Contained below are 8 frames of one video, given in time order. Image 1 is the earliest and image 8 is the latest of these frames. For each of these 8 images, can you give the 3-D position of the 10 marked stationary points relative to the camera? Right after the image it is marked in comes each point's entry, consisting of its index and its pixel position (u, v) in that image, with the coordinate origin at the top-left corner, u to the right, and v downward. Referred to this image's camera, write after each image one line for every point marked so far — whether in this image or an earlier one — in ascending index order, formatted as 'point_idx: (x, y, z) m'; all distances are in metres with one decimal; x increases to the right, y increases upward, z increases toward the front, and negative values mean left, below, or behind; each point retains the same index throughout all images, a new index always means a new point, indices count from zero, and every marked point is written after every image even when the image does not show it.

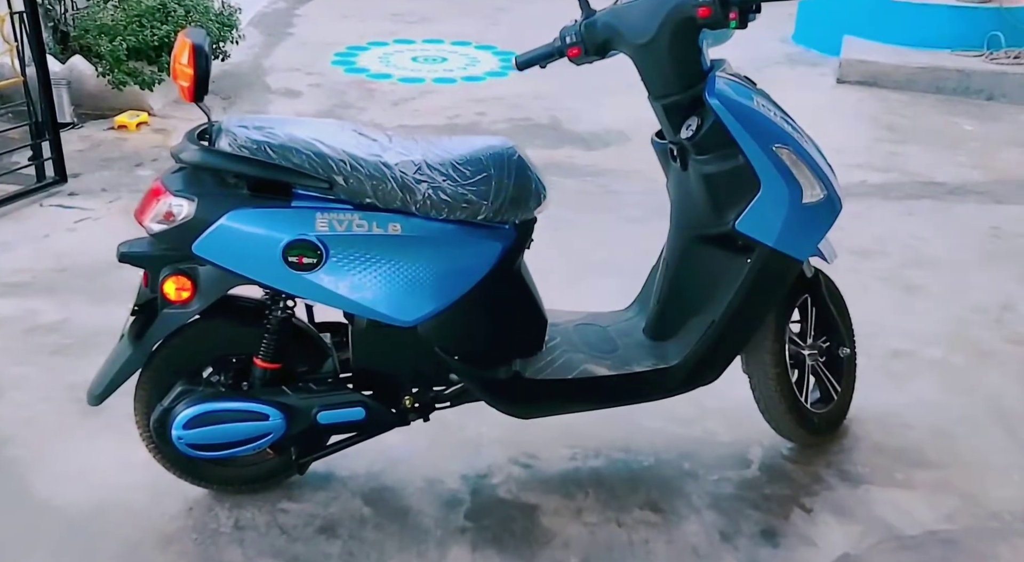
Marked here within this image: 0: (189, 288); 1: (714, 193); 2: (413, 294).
0: (-0.6, 0.0, +2.3) m
1: (+0.4, +0.2, +2.5) m
2: (-0.2, 0.0, +2.3) m
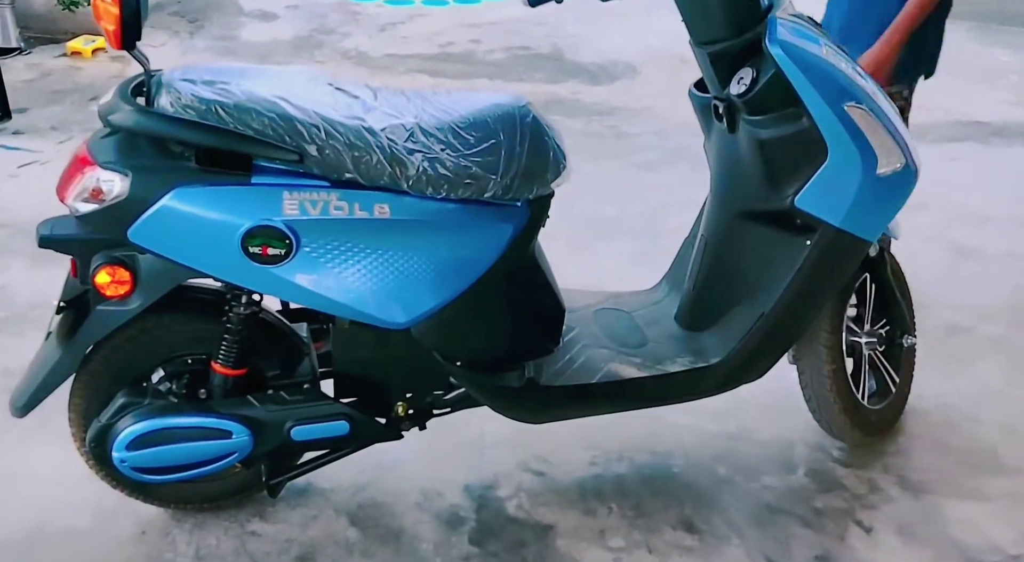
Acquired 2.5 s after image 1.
0: (-0.6, 0.0, +1.9) m
1: (+0.5, +0.2, +2.1) m
2: (-0.2, 0.0, +1.9) m
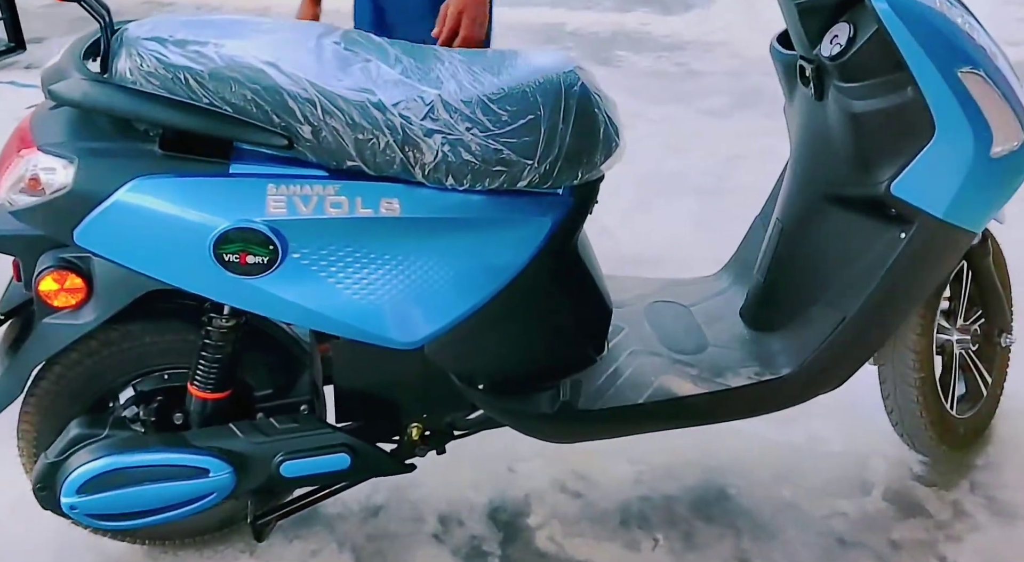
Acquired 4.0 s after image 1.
0: (-0.6, 0.0, +1.6) m
1: (+0.5, +0.2, +1.7) m
2: (-0.1, 0.0, +1.5) m
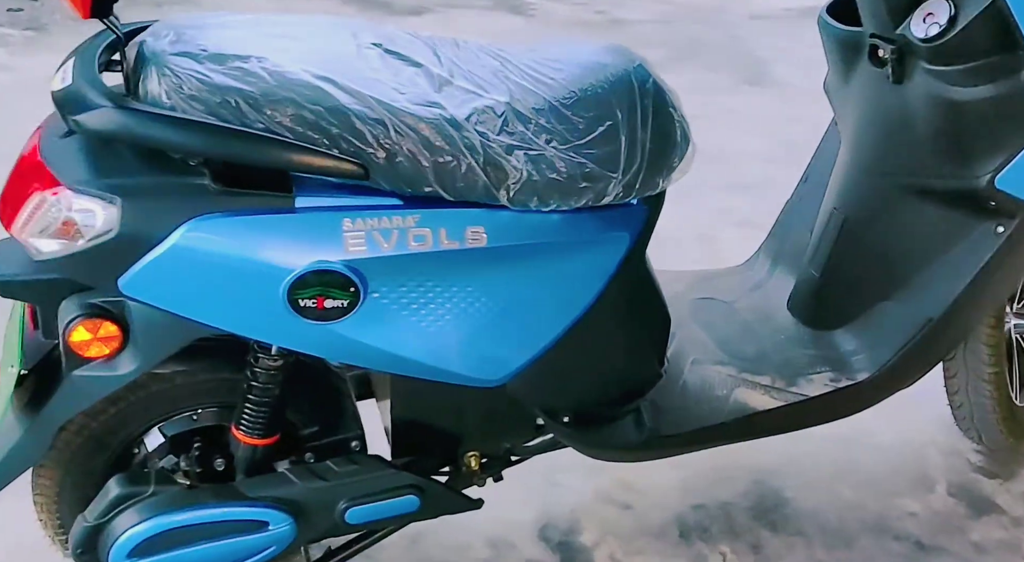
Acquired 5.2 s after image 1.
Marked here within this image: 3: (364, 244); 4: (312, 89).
0: (-0.5, -0.1, +1.4) m
1: (+0.6, +0.2, +1.6) m
2: (0.0, -0.1, +1.4) m
3: (-0.2, 0.0, +1.3) m
4: (-0.2, +0.2, +1.3) m
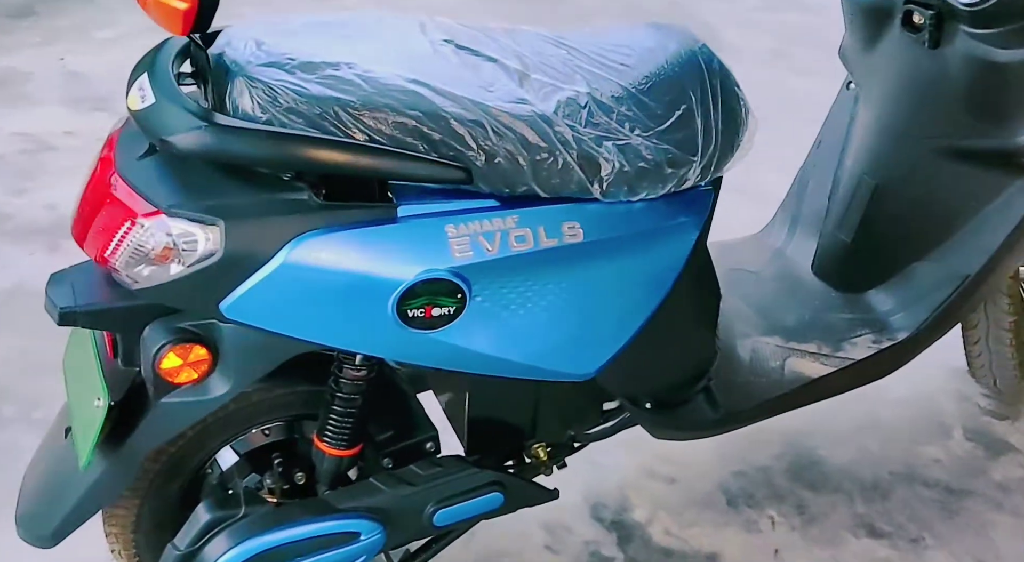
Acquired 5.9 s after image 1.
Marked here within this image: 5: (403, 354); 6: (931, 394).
0: (-0.3, -0.1, +1.3) m
1: (+0.7, +0.3, +1.7) m
2: (+0.1, -0.1, +1.4) m
3: (0.0, 0.0, +1.3) m
4: (-0.1, +0.2, +1.3) m
5: (-0.1, -0.1, +1.3) m
6: (+0.8, -0.2, +2.2) m
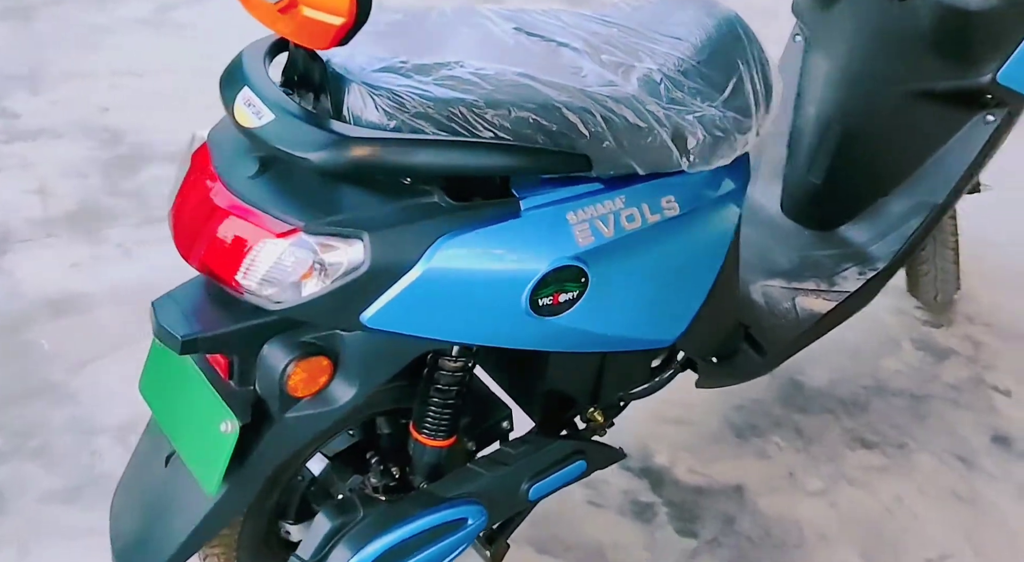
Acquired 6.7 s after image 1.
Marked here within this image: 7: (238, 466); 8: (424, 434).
0: (-0.2, -0.1, +1.3) m
1: (+0.7, +0.4, +1.8) m
2: (+0.2, 0.0, +1.5) m
3: (+0.1, +0.1, +1.3) m
4: (0.0, +0.2, +1.3) m
5: (0.0, -0.1, +1.3) m
6: (+0.7, -0.1, +2.4) m
7: (-0.3, -0.2, +1.3) m
8: (-0.1, -0.2, +1.5) m
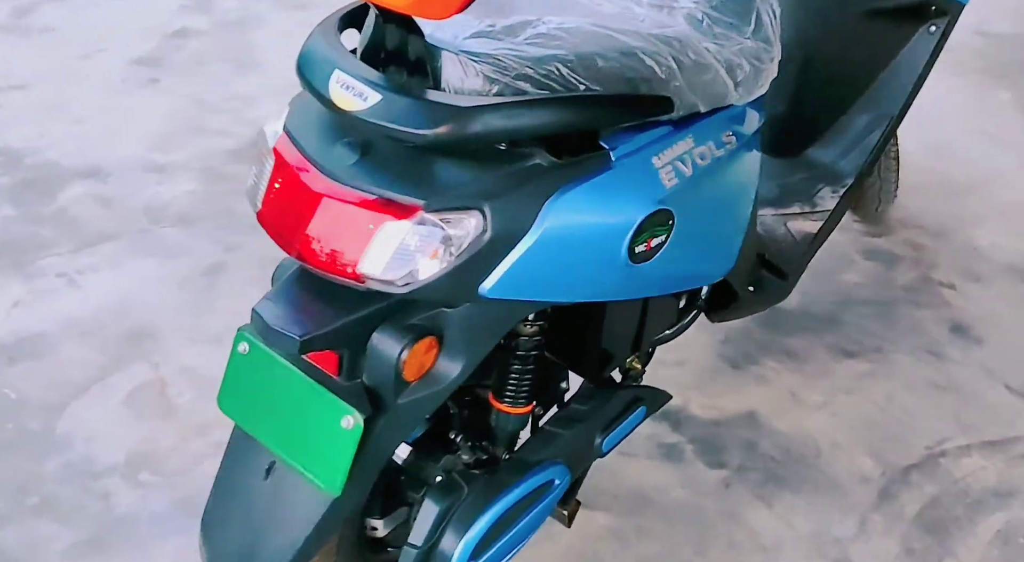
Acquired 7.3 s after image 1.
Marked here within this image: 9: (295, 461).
0: (-0.1, -0.1, +1.3) m
1: (+0.6, +0.5, +1.9) m
2: (+0.3, +0.1, +1.5) m
3: (+0.2, +0.1, +1.3) m
4: (+0.1, +0.3, +1.3) m
5: (+0.1, 0.0, +1.3) m
6: (+0.7, +0.1, +2.5) m
7: (-0.2, -0.2, +1.3) m
8: (0.0, -0.2, +1.5) m
9: (-0.2, -0.2, +1.3) m
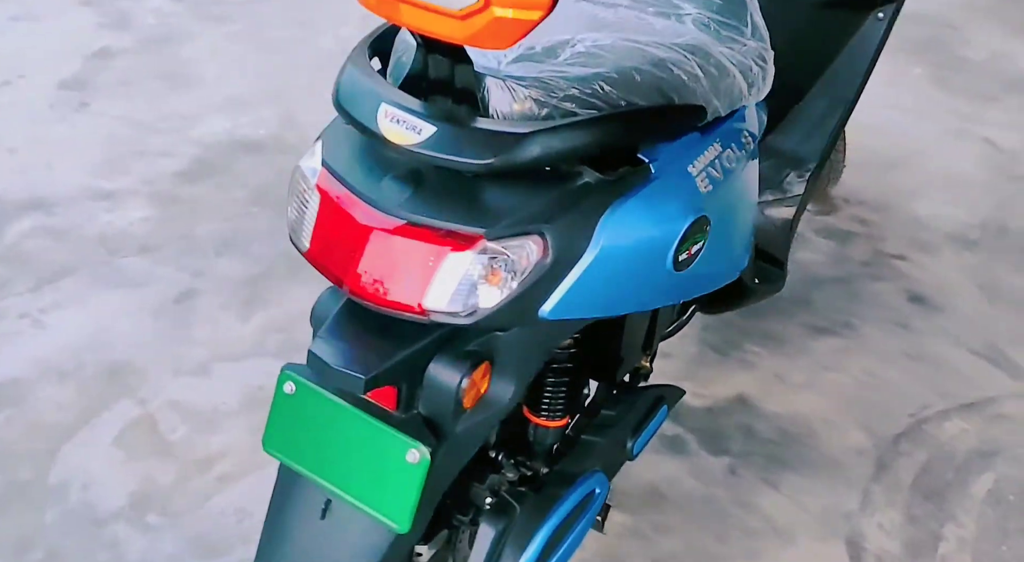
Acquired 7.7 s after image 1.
0: (0.0, -0.1, +1.3) m
1: (+0.6, +0.6, +2.0) m
2: (+0.3, +0.1, +1.5) m
3: (+0.2, +0.1, +1.4) m
4: (+0.1, +0.2, +1.3) m
5: (+0.2, 0.0, +1.4) m
6: (+0.6, +0.1, +2.6) m
7: (-0.1, -0.2, +1.3) m
8: (0.0, -0.2, +1.5) m
9: (-0.2, -0.2, +1.3) m
